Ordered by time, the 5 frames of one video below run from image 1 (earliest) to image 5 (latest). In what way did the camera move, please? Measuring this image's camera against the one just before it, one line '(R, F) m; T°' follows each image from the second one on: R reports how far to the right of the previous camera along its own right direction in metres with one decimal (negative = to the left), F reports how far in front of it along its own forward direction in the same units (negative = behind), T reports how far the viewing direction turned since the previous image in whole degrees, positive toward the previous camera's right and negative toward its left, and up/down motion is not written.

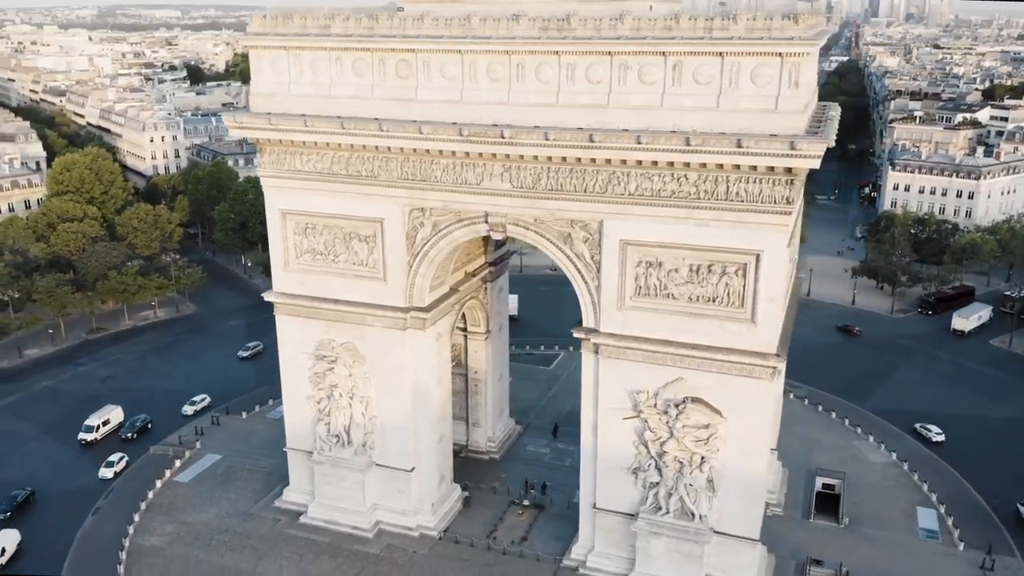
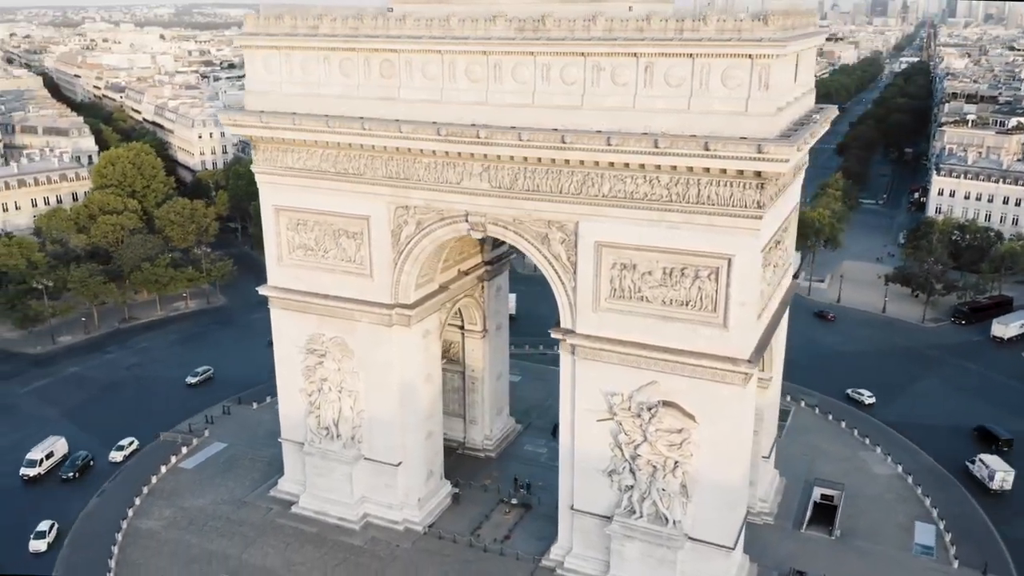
(+1.8, 0.0) m; -4°
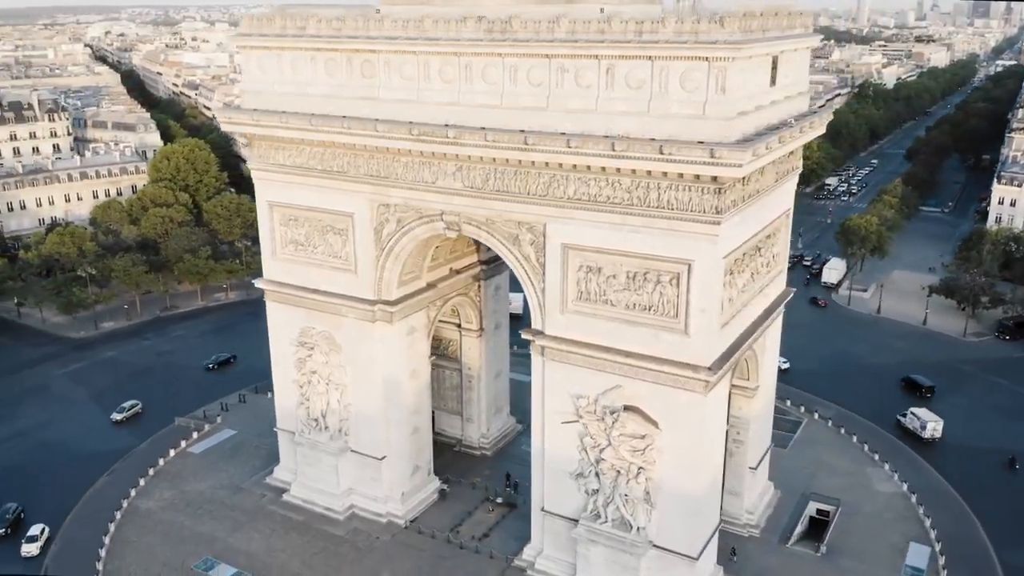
(+2.4, 0.0) m; -5°
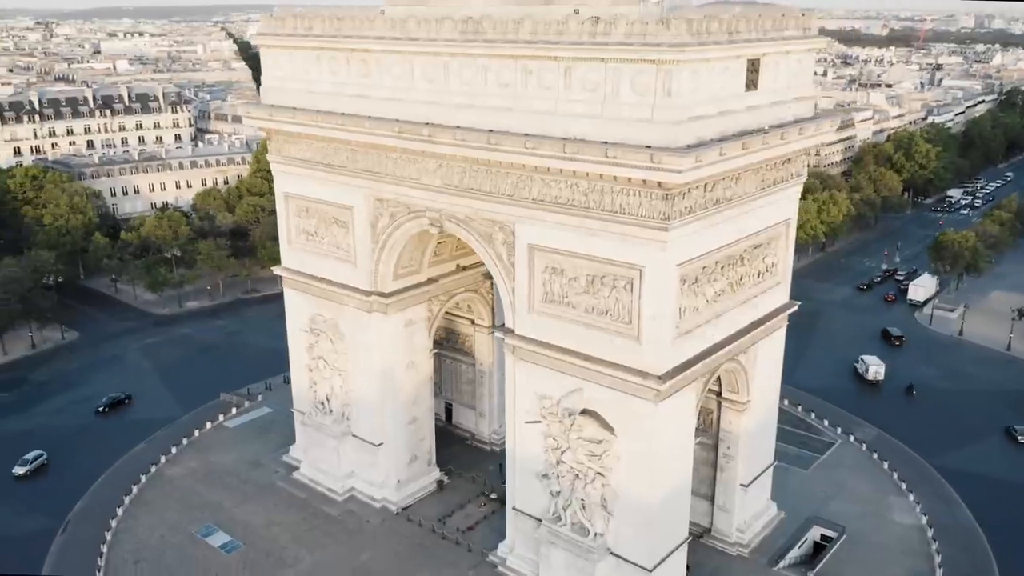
(+3.6, +0.1) m; -9°
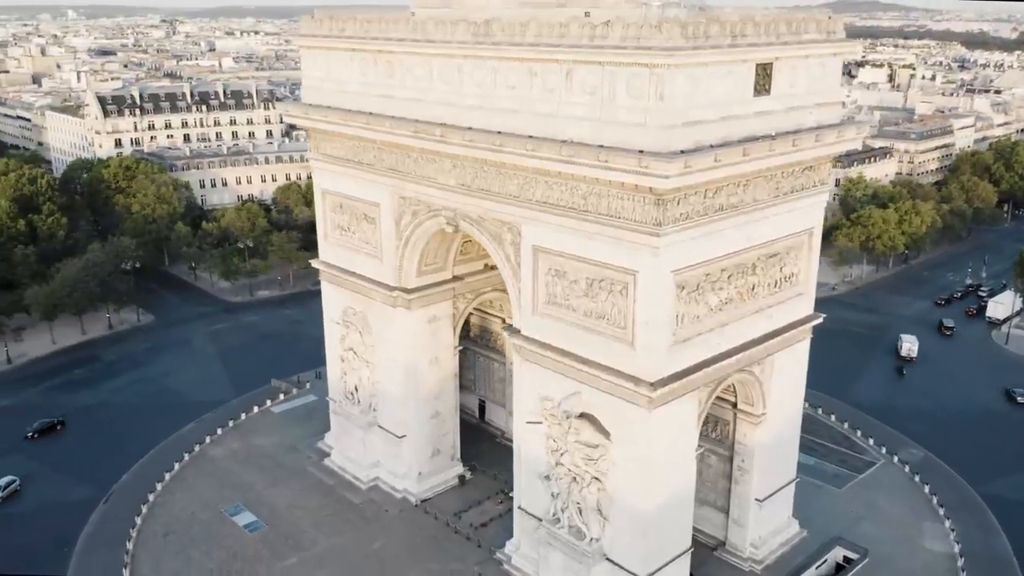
(+2.1, 0.0) m; -7°
